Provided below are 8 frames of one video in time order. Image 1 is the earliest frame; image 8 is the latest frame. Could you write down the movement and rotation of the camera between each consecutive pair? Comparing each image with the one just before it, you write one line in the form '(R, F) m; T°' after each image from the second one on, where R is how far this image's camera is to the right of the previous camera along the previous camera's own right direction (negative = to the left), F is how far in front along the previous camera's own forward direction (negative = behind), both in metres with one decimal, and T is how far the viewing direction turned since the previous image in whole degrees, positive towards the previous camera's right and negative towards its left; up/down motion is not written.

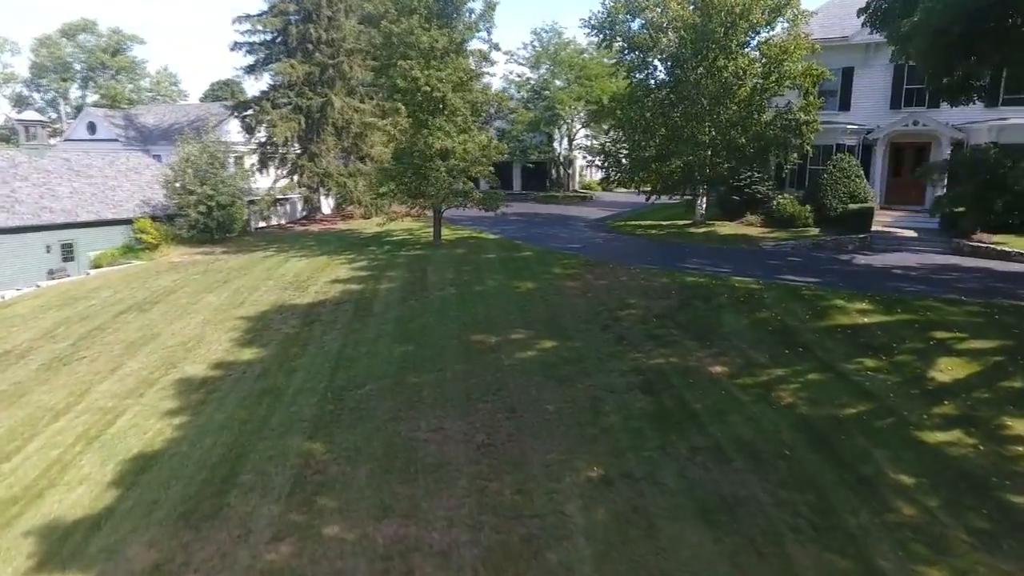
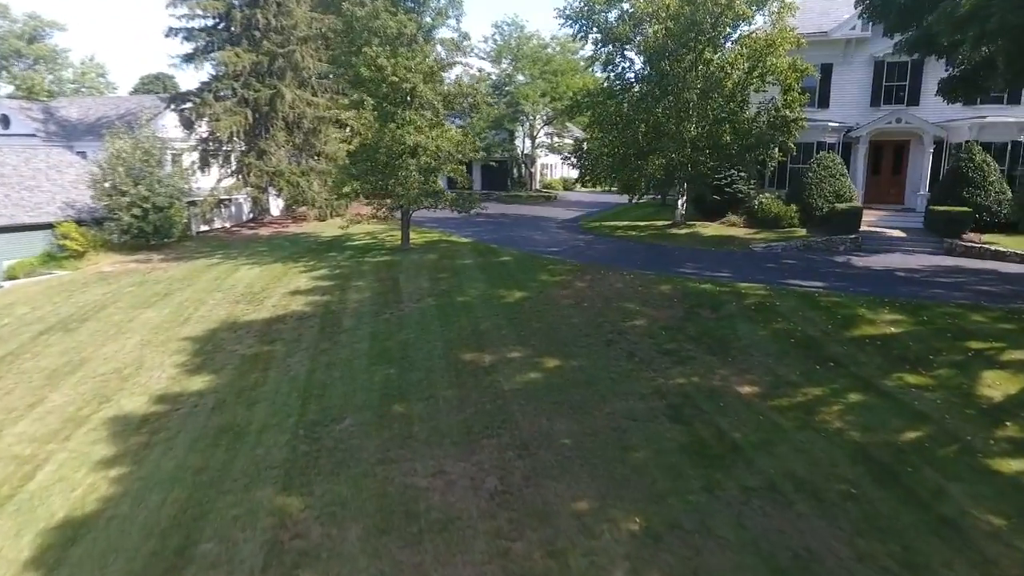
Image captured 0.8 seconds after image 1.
(-0.8, +1.4) m; +5°
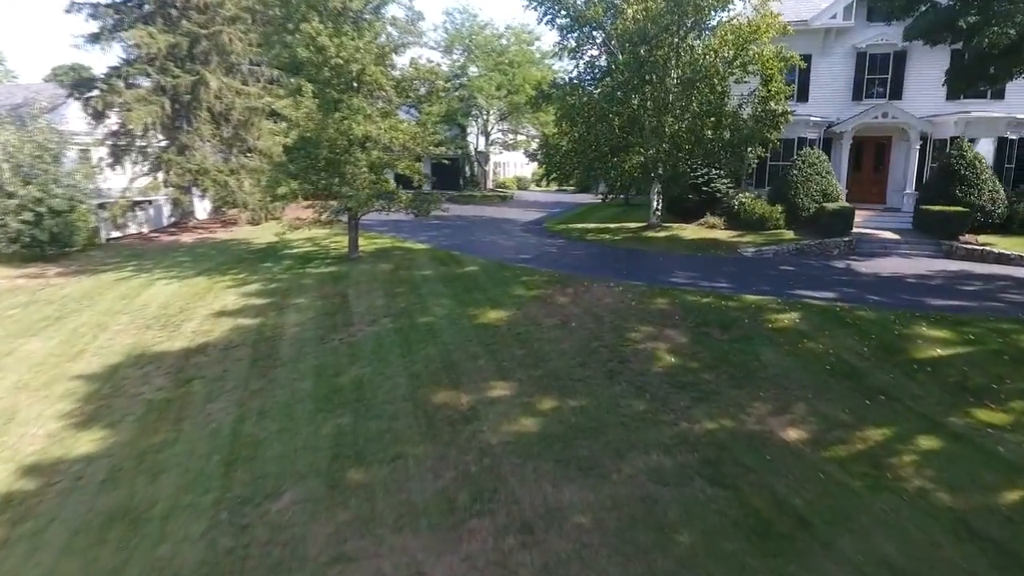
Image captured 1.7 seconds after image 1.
(-0.5, +2.1) m; +5°
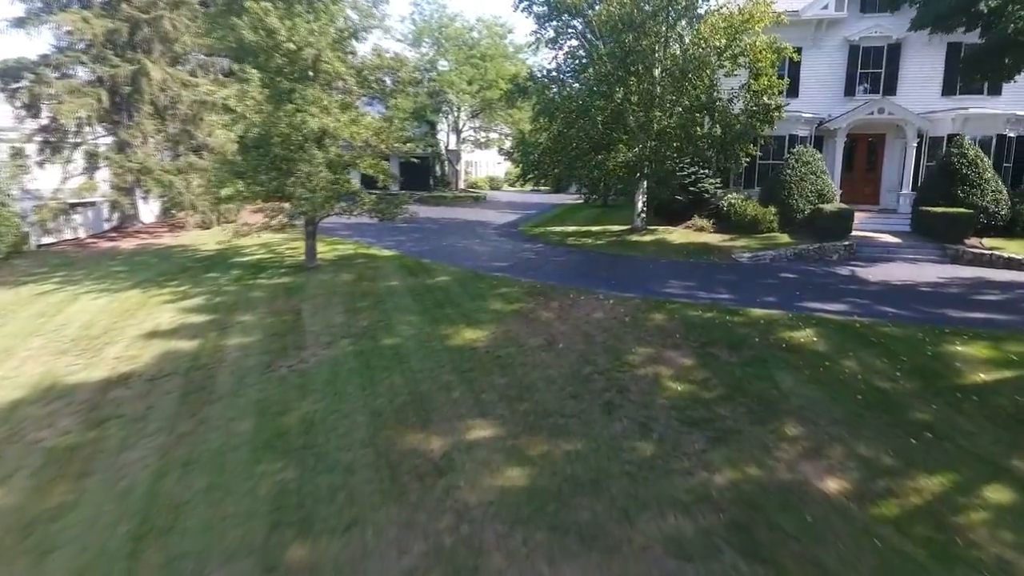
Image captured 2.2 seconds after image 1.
(-0.1, +1.4) m; +3°
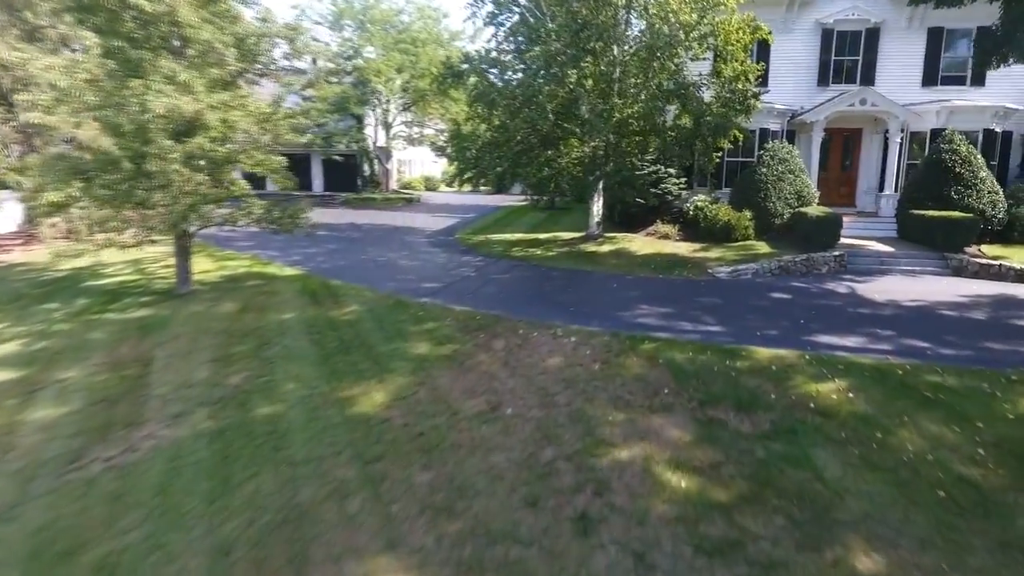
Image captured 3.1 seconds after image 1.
(+0.2, +2.7) m; +5°
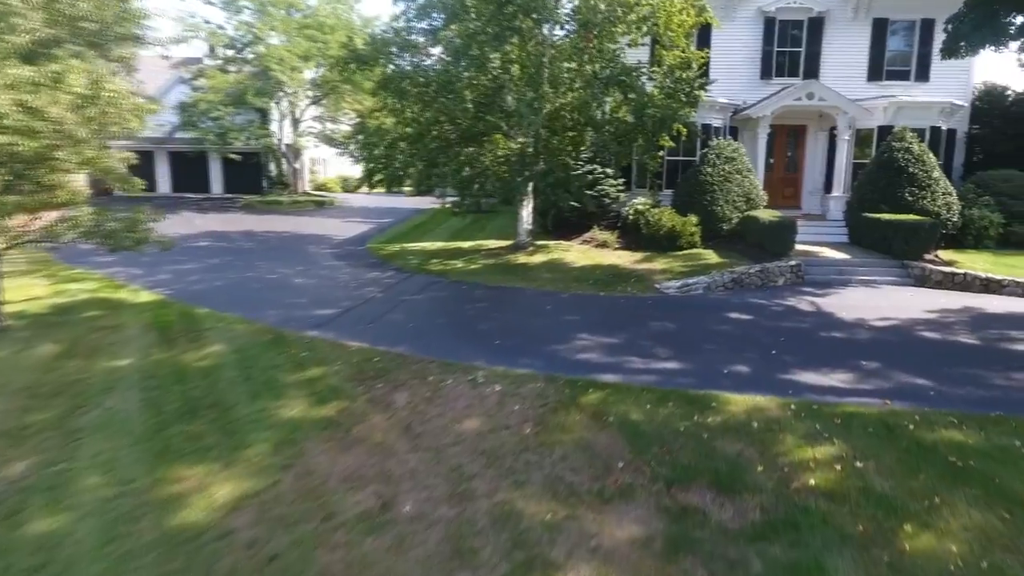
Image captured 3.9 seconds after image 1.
(+0.3, +1.9) m; +6°
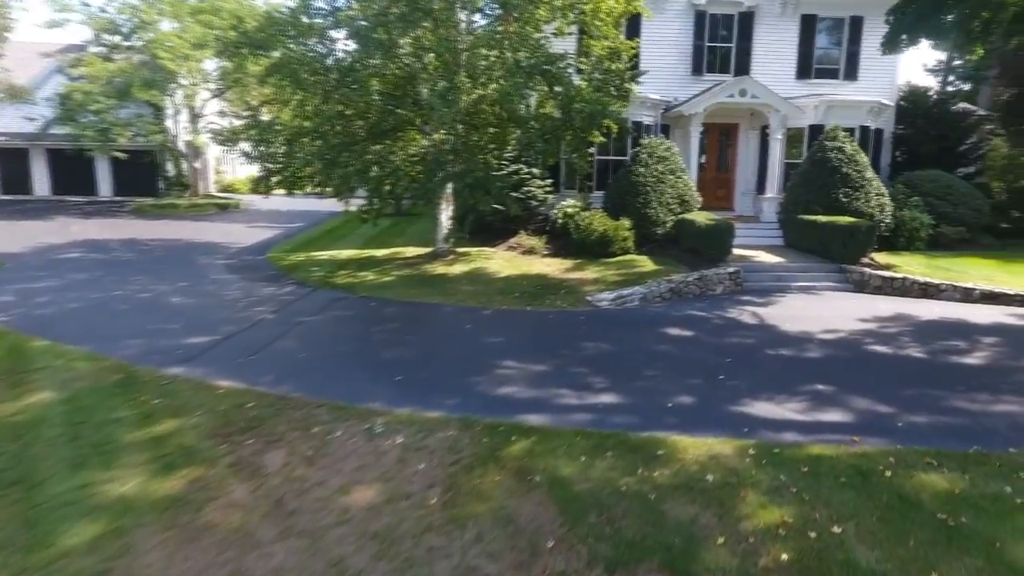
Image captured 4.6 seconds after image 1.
(+0.3, +1.2) m; +6°
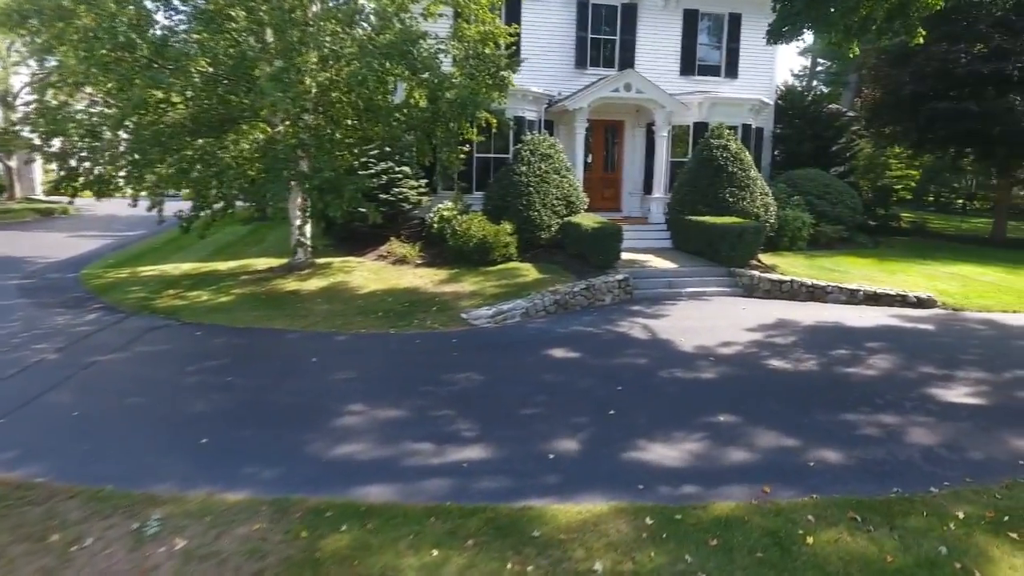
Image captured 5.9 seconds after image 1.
(+0.5, +1.2) m; +9°
